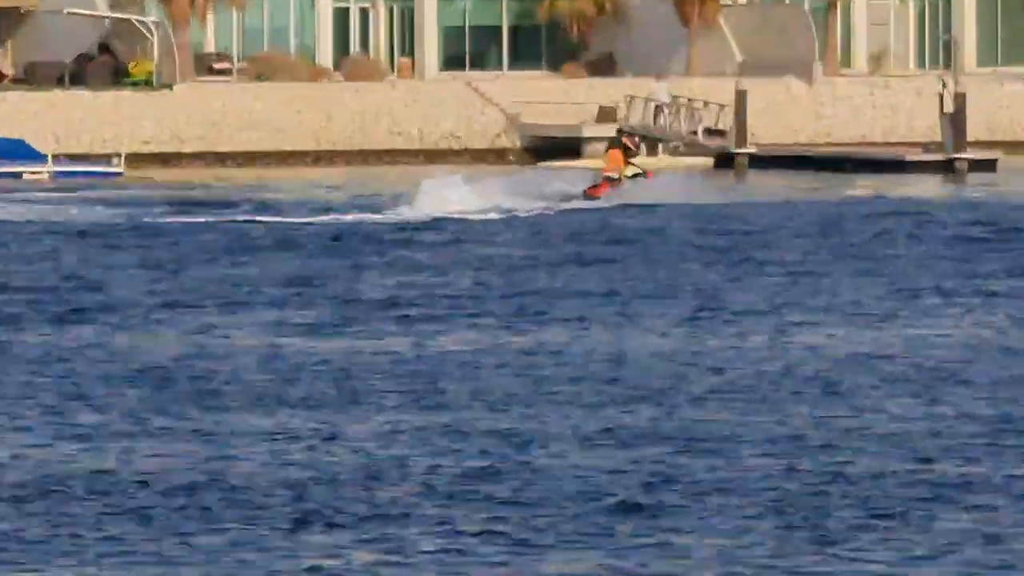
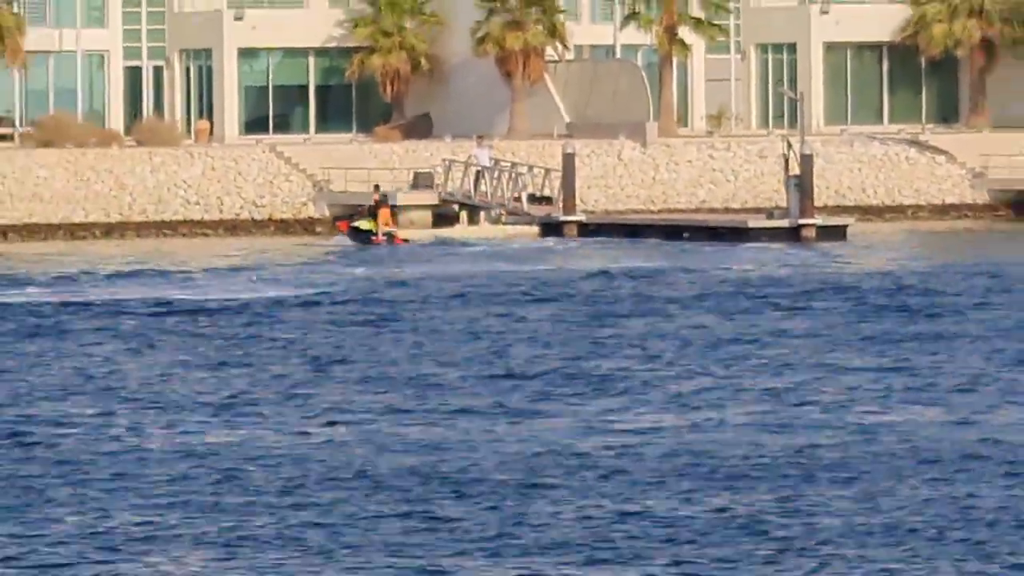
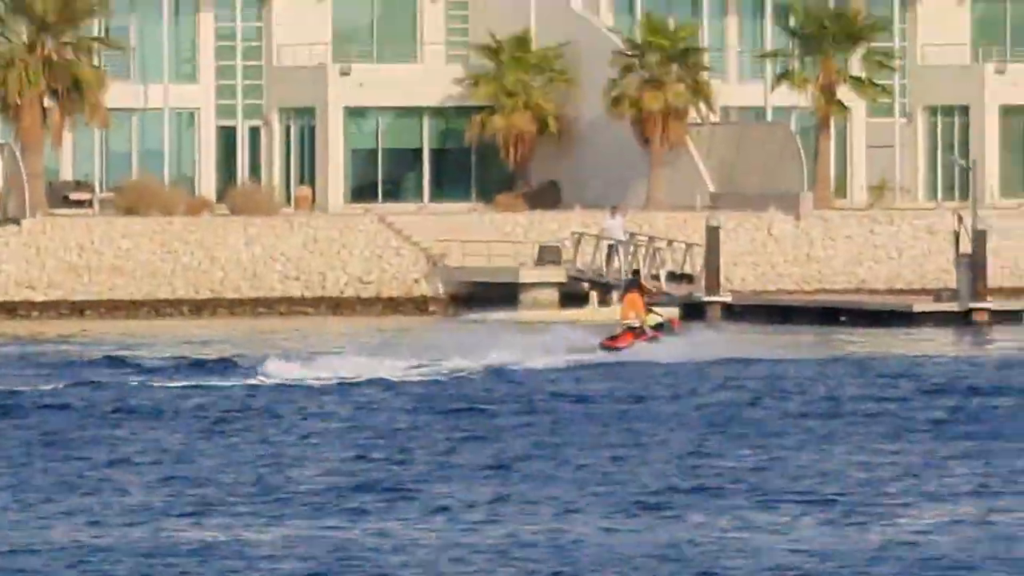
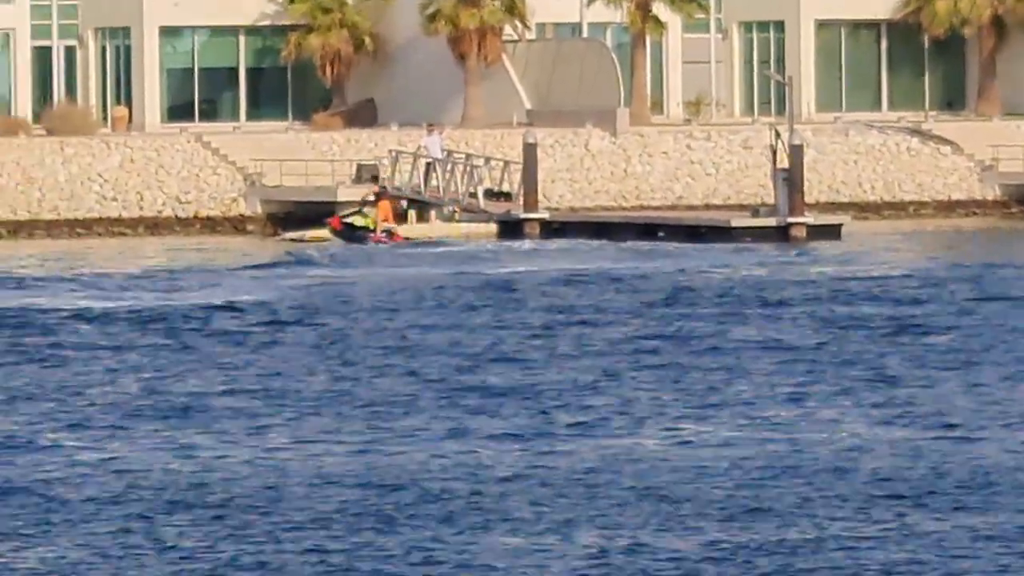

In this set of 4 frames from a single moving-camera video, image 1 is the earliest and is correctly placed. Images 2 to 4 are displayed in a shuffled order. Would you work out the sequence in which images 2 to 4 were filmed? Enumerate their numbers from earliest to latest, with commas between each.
3, 4, 2
